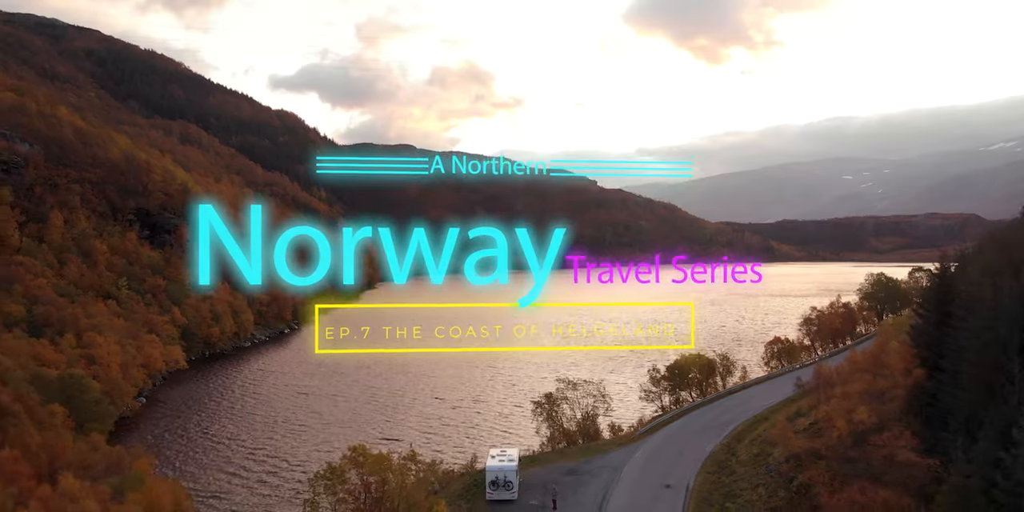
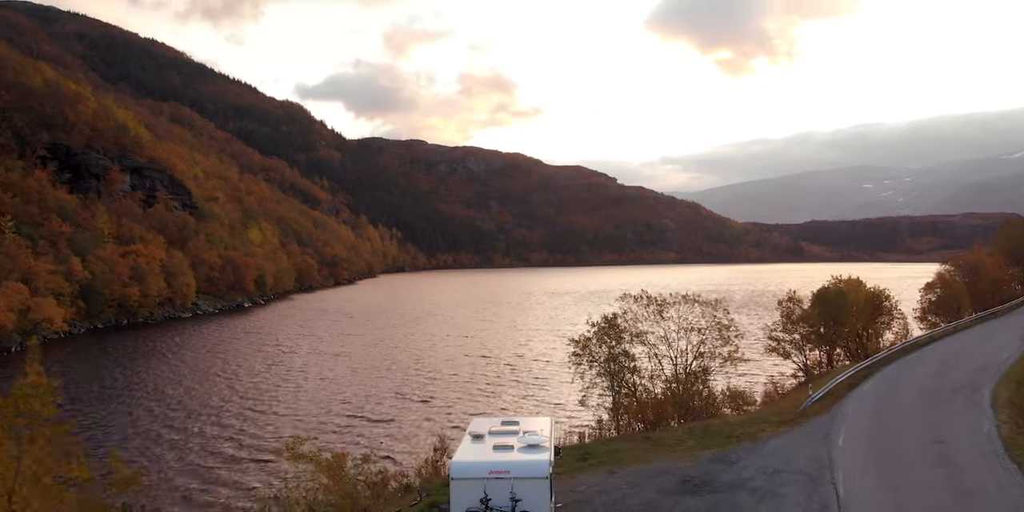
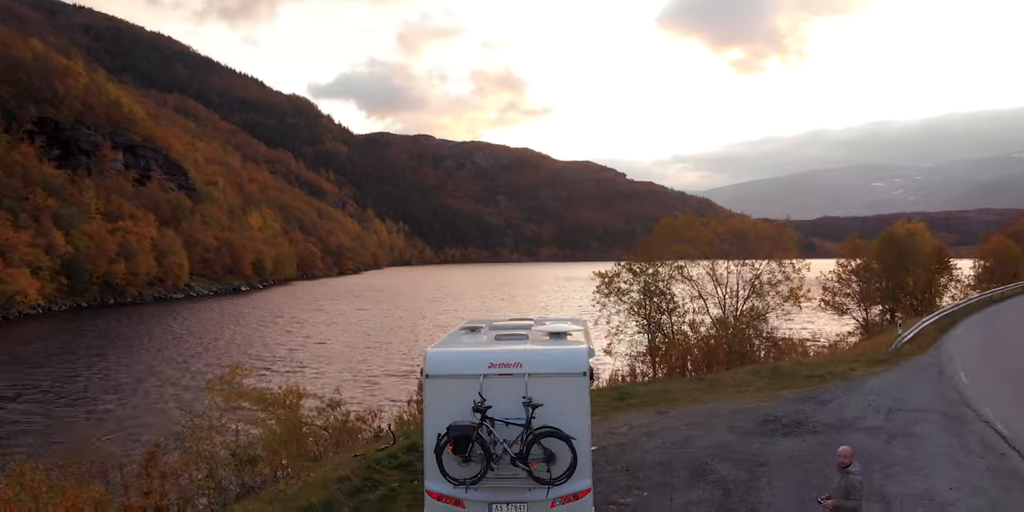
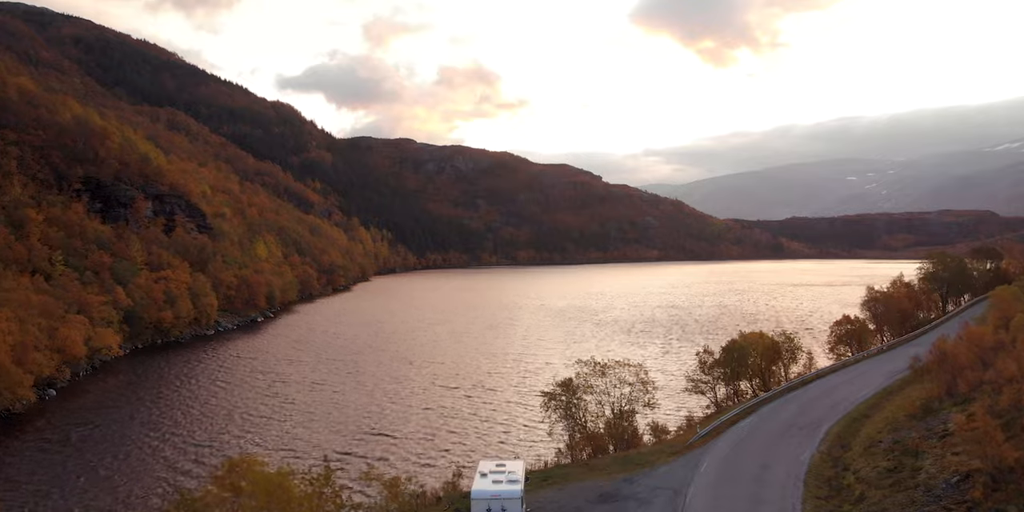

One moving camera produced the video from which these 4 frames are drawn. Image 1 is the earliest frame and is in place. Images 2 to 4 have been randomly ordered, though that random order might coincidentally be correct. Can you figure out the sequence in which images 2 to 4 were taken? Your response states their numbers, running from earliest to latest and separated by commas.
4, 2, 3
